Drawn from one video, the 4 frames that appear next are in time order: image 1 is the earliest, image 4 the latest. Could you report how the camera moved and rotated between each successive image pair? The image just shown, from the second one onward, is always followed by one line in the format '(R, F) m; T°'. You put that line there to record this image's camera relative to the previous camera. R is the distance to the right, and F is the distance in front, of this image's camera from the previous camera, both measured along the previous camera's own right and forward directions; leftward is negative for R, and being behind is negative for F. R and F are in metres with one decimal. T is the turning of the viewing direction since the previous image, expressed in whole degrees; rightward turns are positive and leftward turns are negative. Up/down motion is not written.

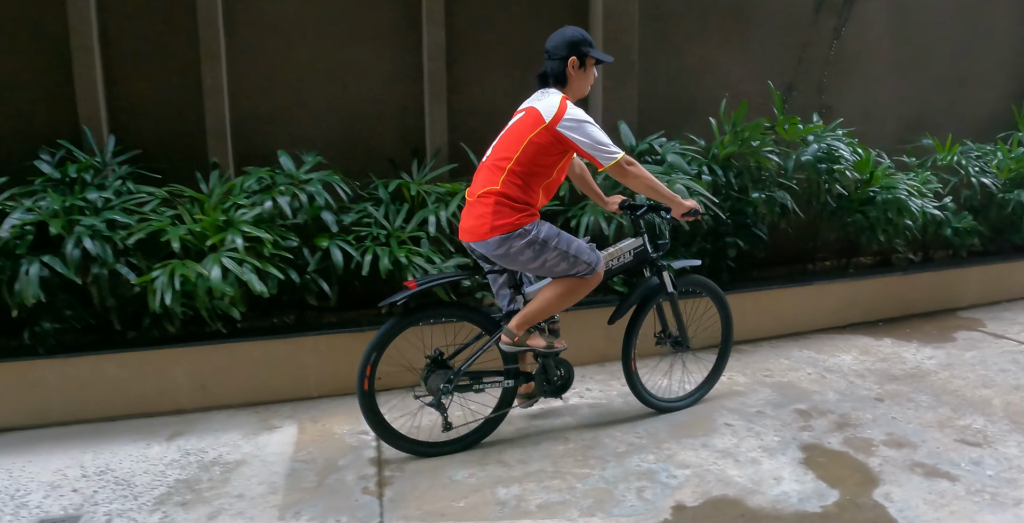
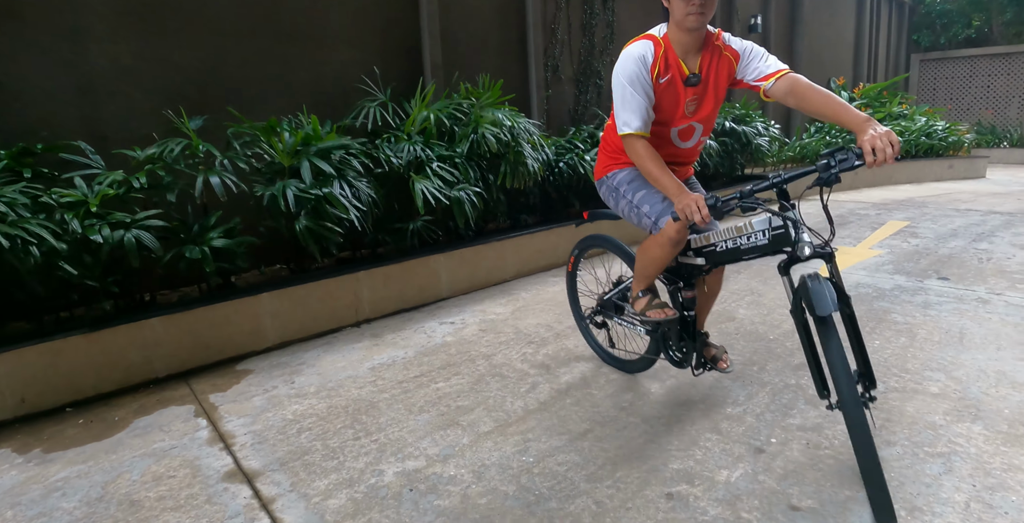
(+4.3, +1.9) m; +10°
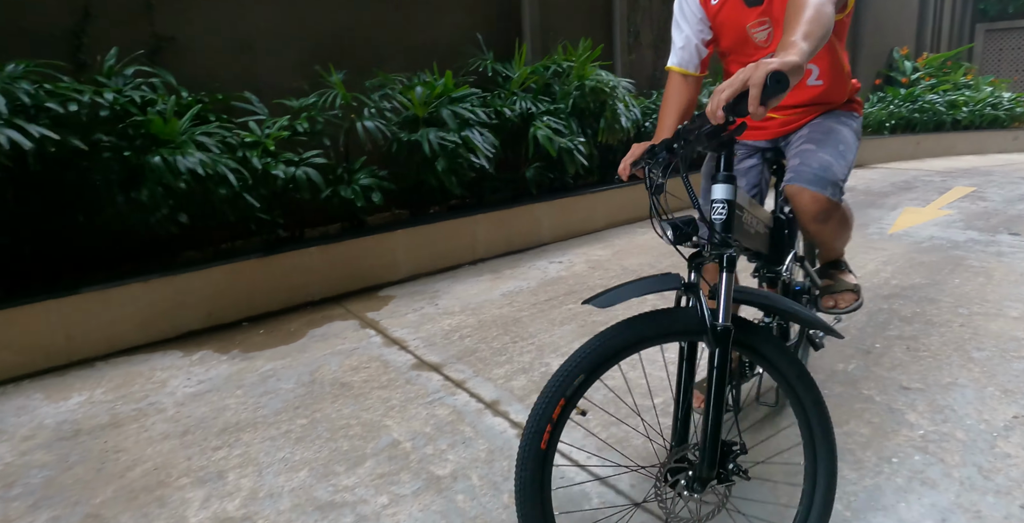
(-0.4, -0.5) m; -3°
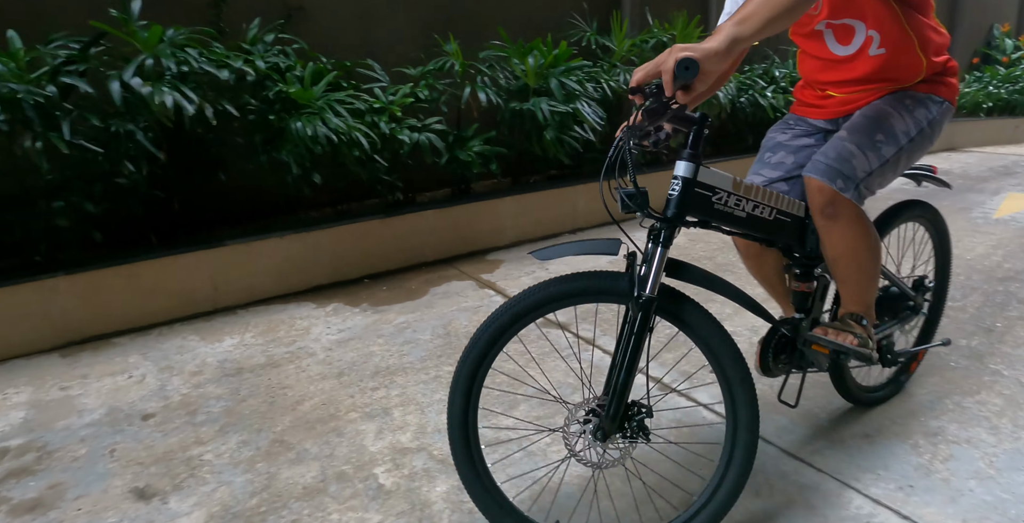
(-0.4, -0.2) m; -4°
